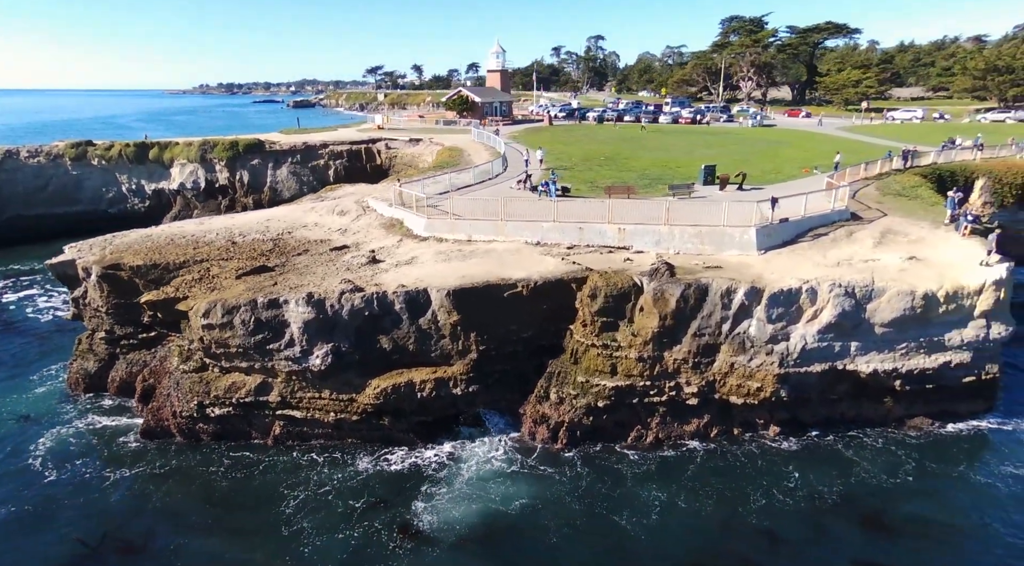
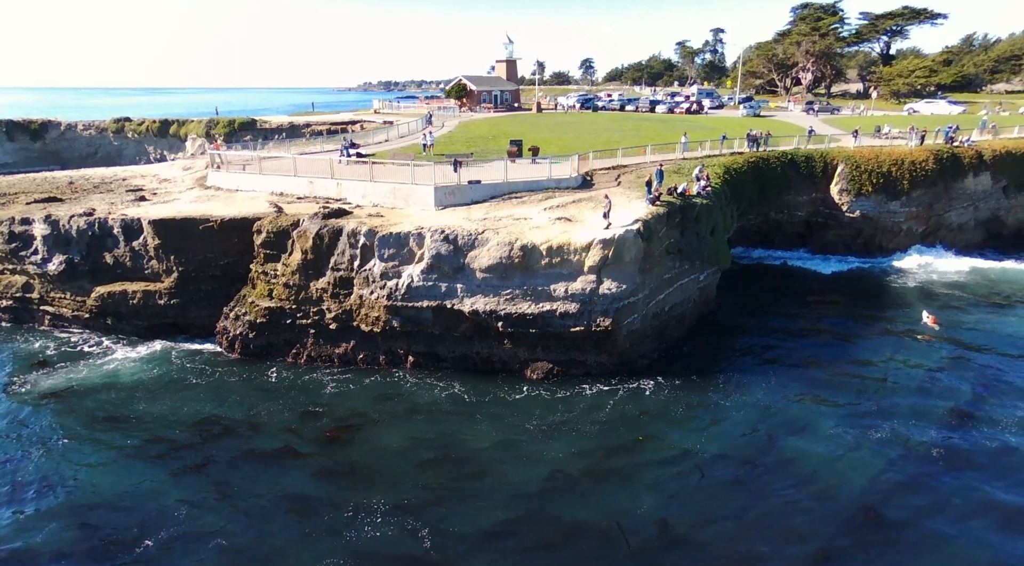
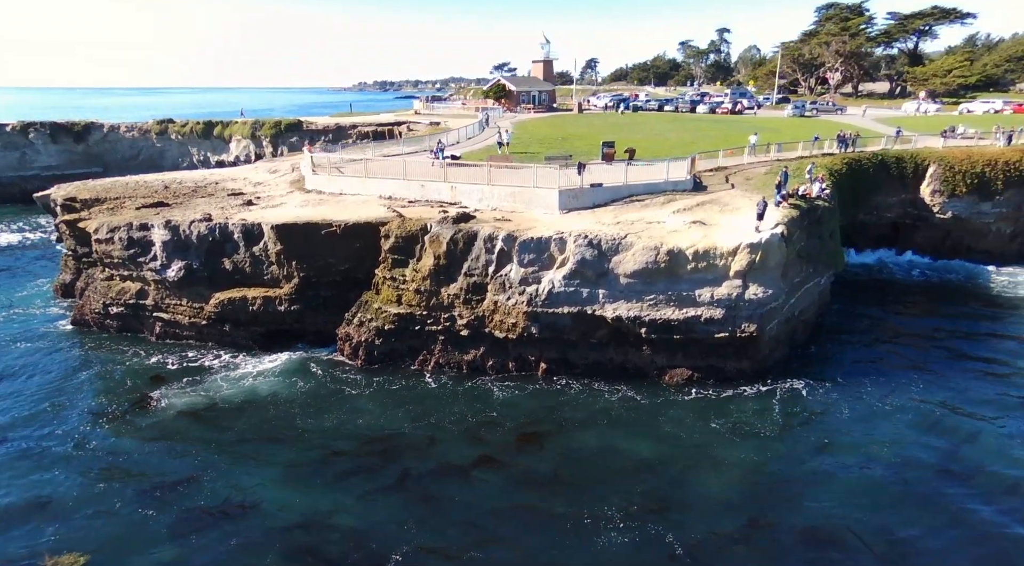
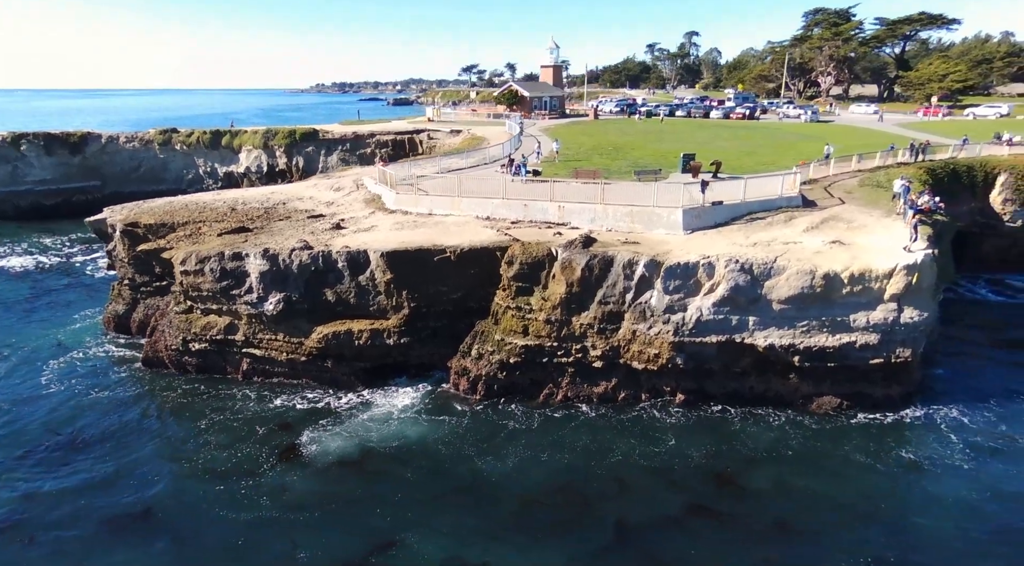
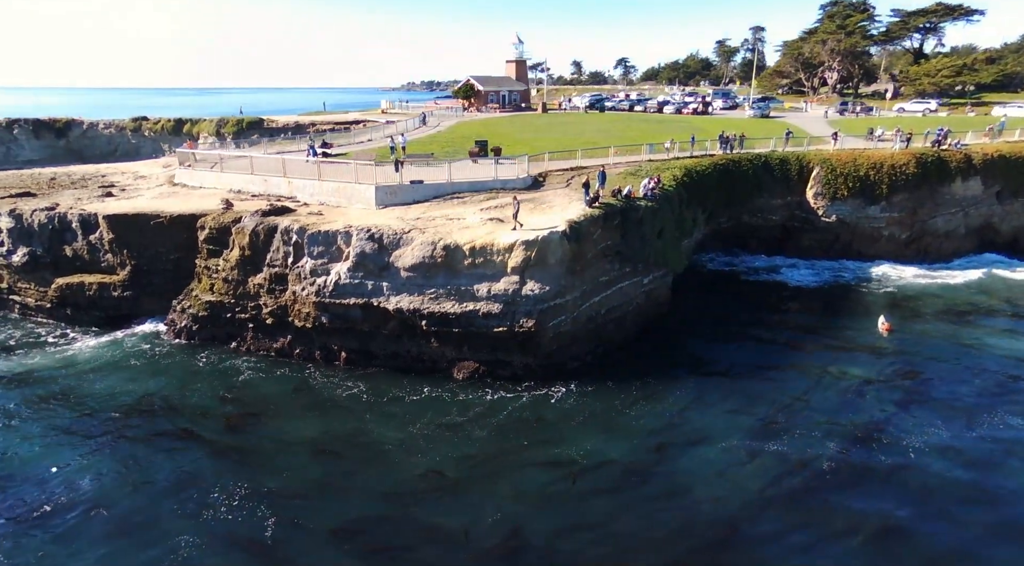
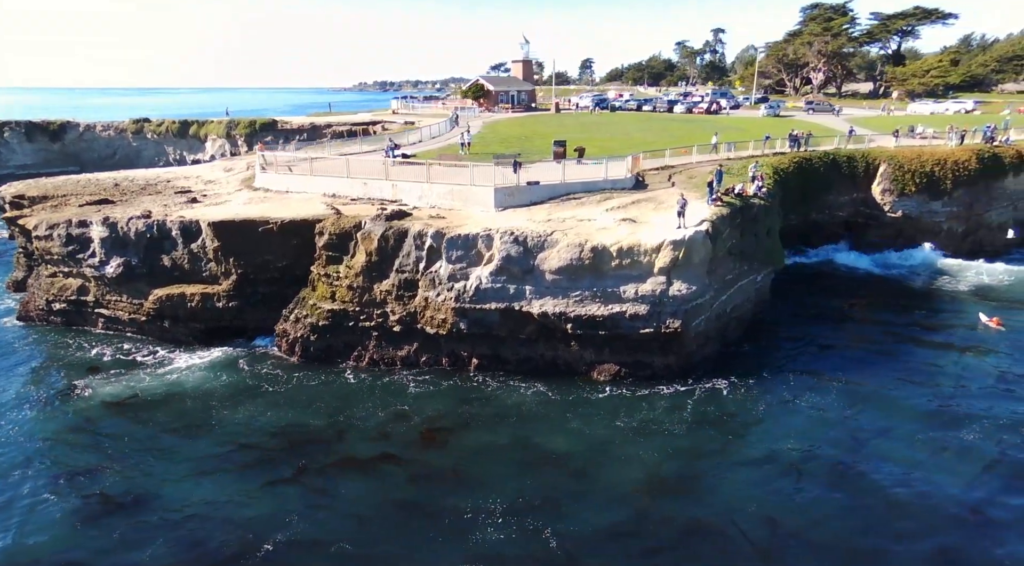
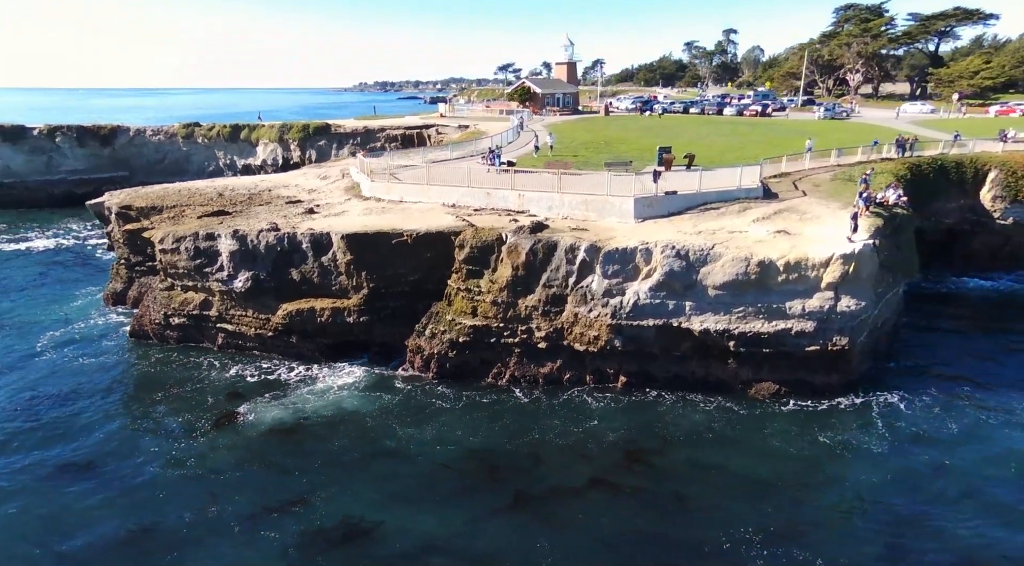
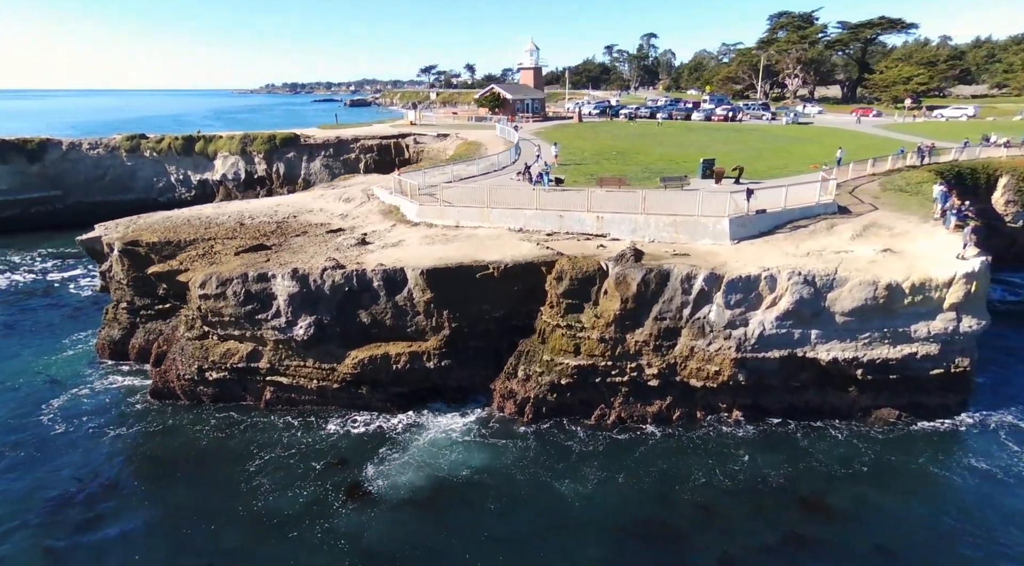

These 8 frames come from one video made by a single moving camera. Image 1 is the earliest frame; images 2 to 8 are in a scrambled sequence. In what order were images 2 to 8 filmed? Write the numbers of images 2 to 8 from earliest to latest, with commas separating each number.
8, 4, 7, 3, 6, 2, 5
